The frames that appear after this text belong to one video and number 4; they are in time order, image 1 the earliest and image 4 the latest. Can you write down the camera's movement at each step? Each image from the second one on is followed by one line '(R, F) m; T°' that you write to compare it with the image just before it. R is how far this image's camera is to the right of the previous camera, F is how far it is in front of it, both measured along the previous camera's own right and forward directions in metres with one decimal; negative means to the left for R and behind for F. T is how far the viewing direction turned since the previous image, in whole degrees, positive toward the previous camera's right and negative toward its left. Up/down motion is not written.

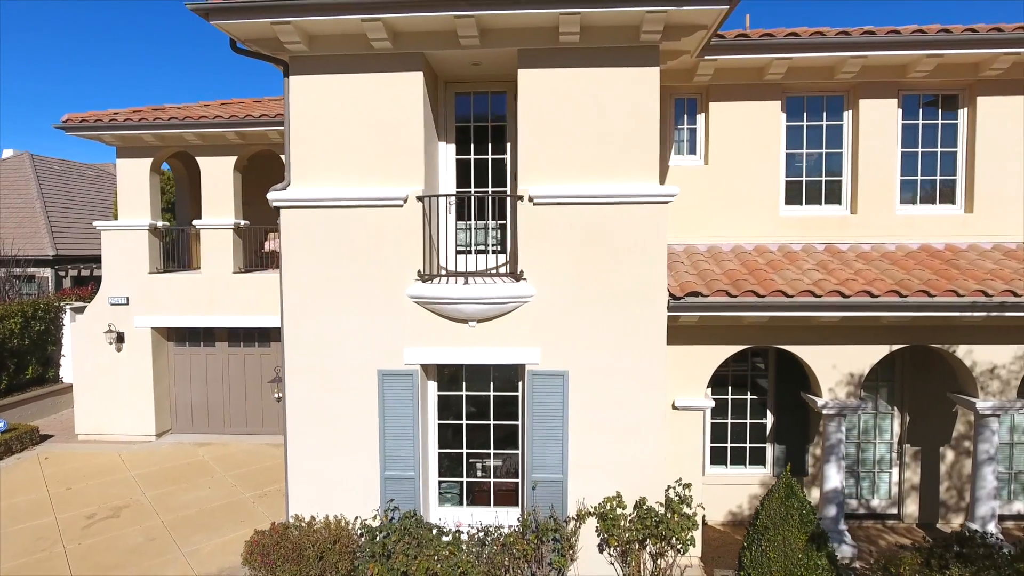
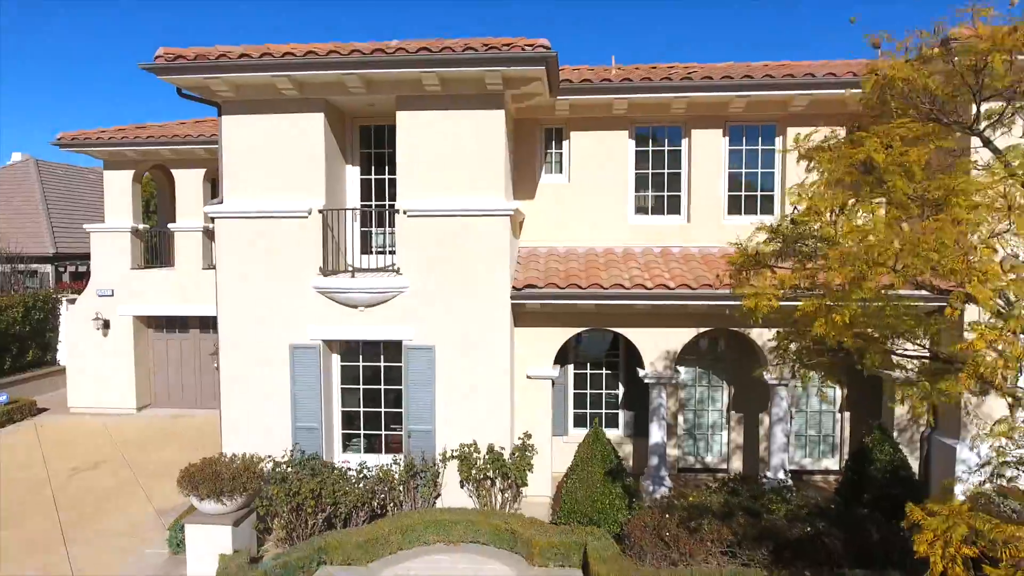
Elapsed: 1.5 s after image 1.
(+1.9, -1.9) m; -1°
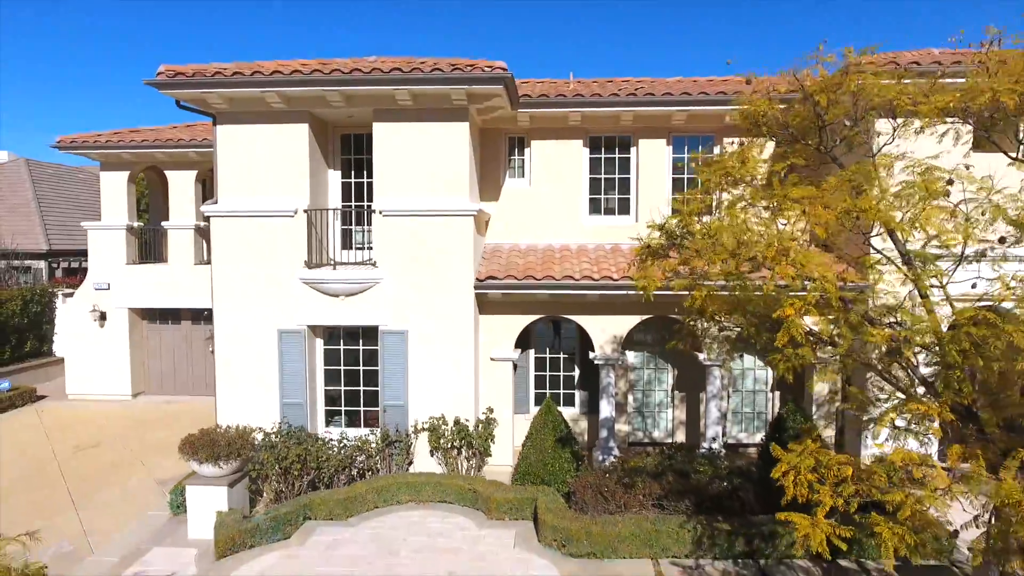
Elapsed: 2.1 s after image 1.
(+0.4, -1.2) m; +1°
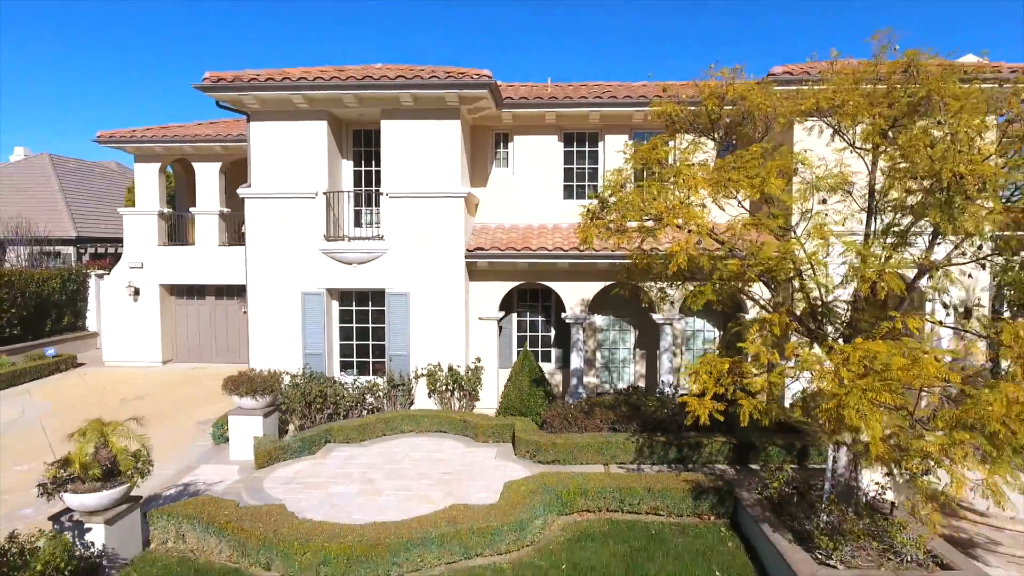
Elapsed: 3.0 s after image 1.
(+0.2, -2.0) m; 0°
